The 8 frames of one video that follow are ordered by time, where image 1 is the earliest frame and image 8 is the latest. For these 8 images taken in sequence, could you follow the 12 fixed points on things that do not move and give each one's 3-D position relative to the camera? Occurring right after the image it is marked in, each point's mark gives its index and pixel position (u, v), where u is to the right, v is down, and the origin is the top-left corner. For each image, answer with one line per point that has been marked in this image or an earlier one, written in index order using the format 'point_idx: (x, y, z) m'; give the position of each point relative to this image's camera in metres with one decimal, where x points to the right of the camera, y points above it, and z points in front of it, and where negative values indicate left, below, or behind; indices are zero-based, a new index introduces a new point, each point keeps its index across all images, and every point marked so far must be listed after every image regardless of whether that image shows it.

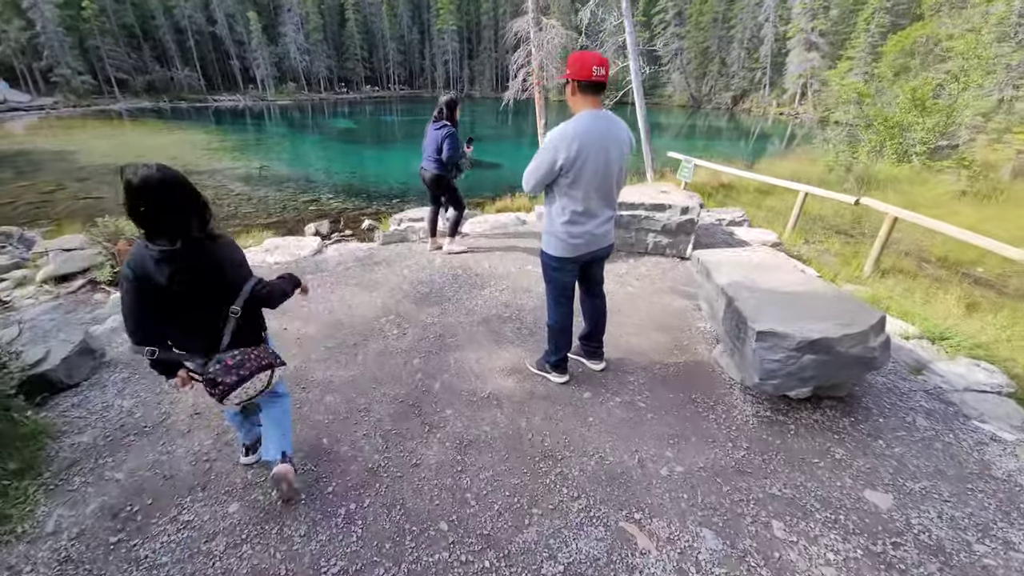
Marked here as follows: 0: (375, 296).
0: (-1.8, -0.1, +5.6) m
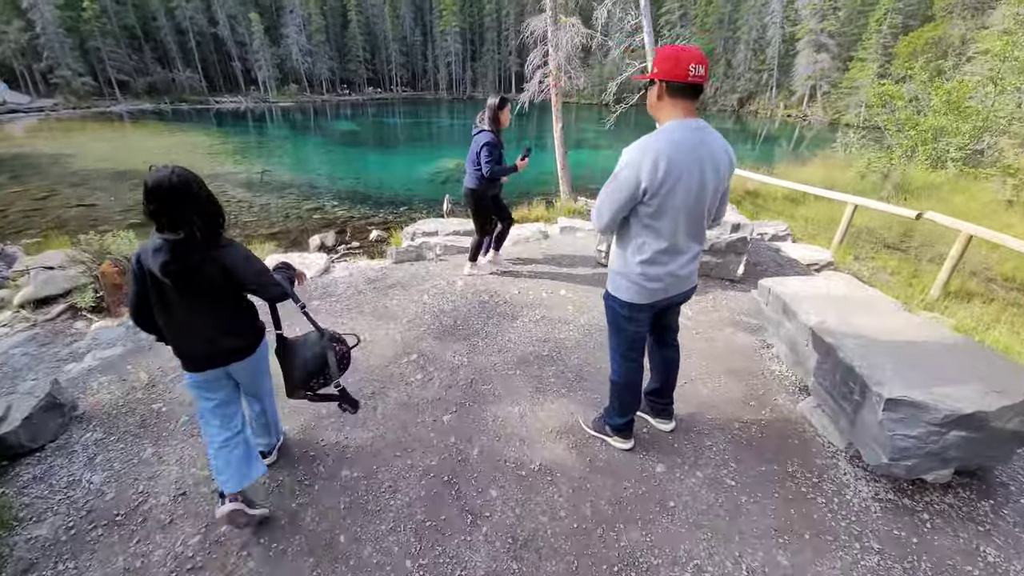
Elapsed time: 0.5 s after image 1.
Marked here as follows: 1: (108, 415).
0: (-1.4, -0.5, +4.9) m
1: (-3.5, -1.1, +3.8) m
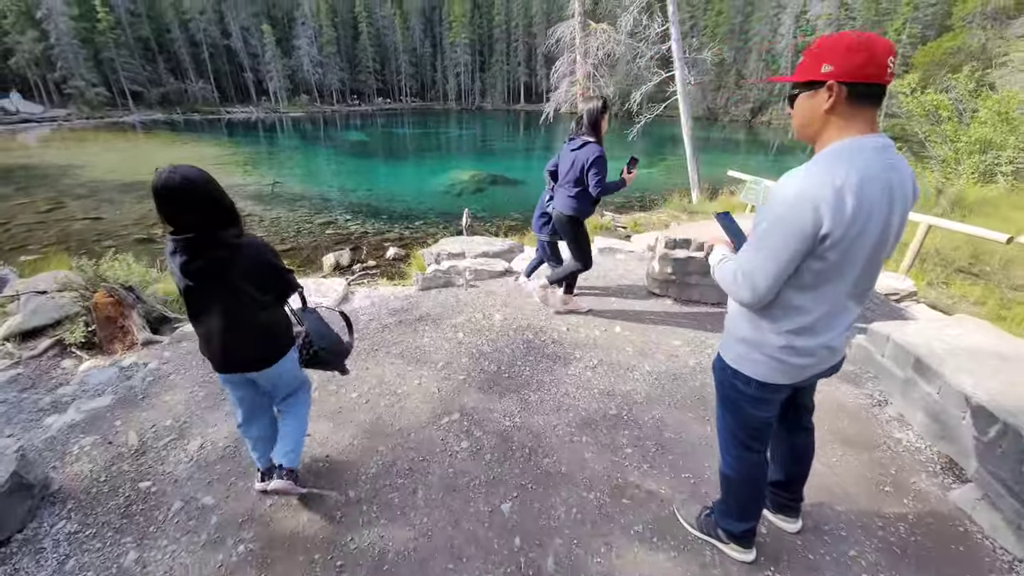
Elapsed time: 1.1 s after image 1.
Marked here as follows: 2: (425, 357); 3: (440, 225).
0: (-0.8, -0.8, +4.2) m
1: (-3.0, -1.5, +3.1) m
2: (-0.9, -0.7, +4.5) m
3: (-2.4, +2.0, +13.8) m
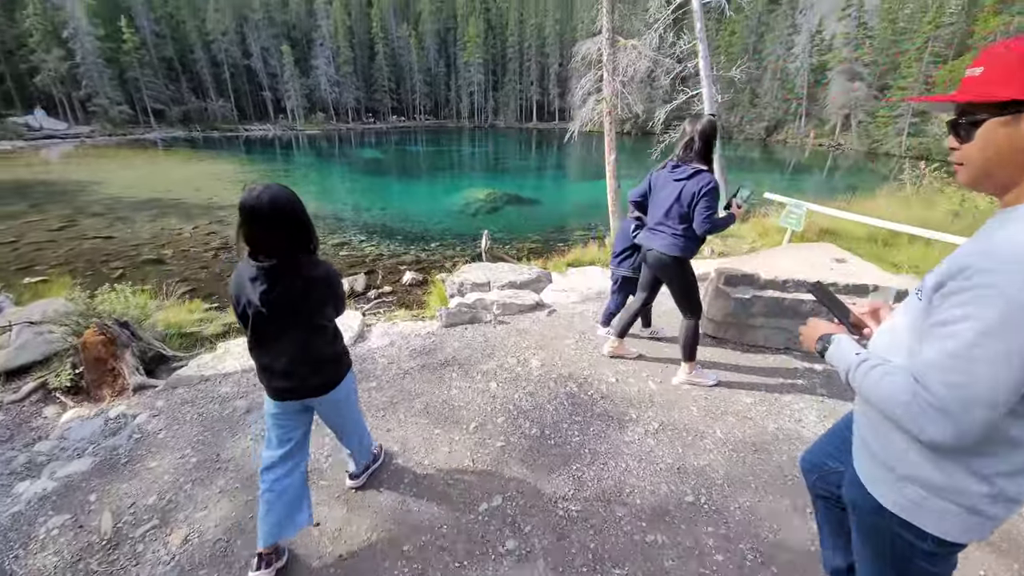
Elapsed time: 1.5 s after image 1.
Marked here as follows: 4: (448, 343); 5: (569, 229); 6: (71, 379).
0: (-0.4, -1.2, +3.5) m
1: (-2.7, -1.8, +2.5) m
2: (-0.5, -1.1, +3.8) m
3: (-1.8, +1.3, +13.3) m
4: (-0.8, -0.7, +5.1) m
5: (+2.1, +2.2, +16.5) m
6: (-4.6, -1.0, +4.6) m
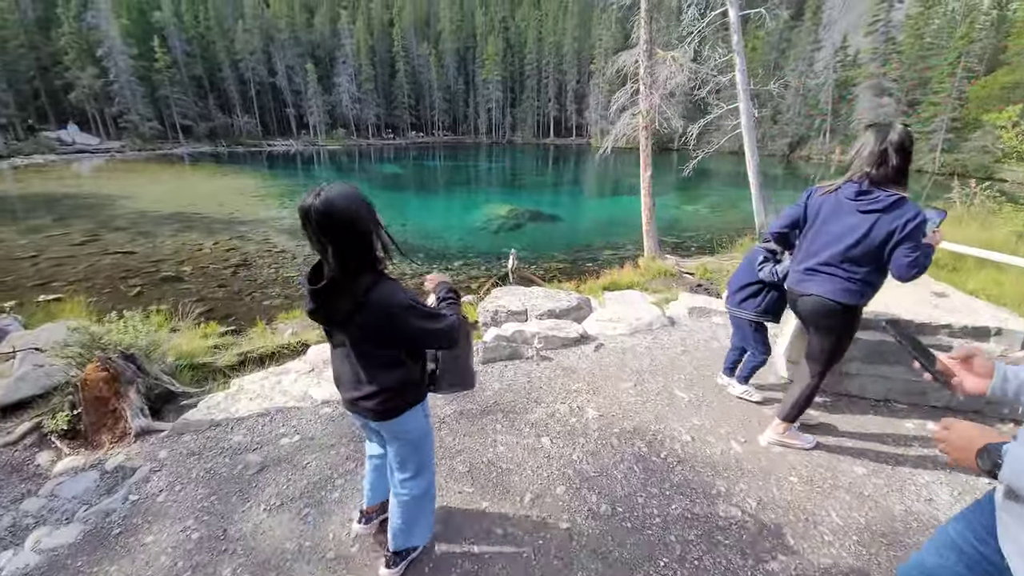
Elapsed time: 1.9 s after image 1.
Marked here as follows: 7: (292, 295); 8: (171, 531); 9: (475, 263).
0: (0.0, -1.5, +2.9) m
1: (-2.3, -2.0, +1.9) m
2: (-0.1, -1.4, +3.2) m
3: (-1.0, +0.7, +12.8) m
4: (-0.3, -1.0, +4.5) m
5: (+3.0, +1.5, +15.9) m
6: (-4.2, -1.2, +4.1) m
7: (-4.9, -0.2, +9.6) m
8: (-2.3, -1.6, +2.9) m
9: (-1.1, +0.8, +13.1) m
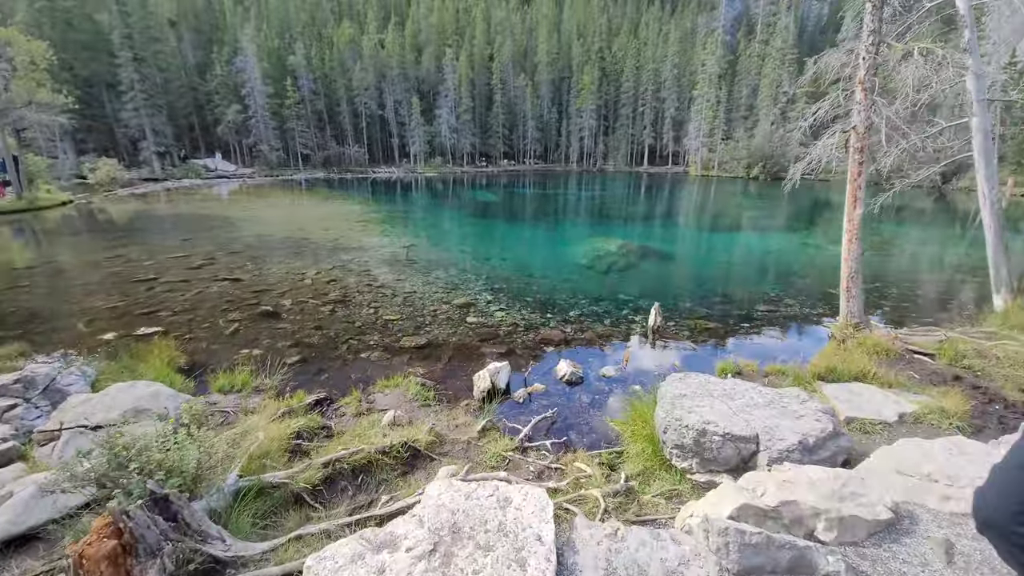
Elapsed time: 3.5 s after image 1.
0: (+1.3, -2.3, +0.5) m
1: (-1.2, -2.6, -0.1) m
2: (+1.3, -2.2, +0.8) m
3: (+2.2, -0.7, +10.5) m
4: (+1.3, -1.8, +2.2) m
5: (+6.8, -0.3, +12.9) m
6: (-2.6, -1.9, +2.4) m
7: (-2.3, -1.1, +8.1) m
8: (-1.0, -2.3, +0.9) m
9: (+2.1, -0.6, +10.9) m
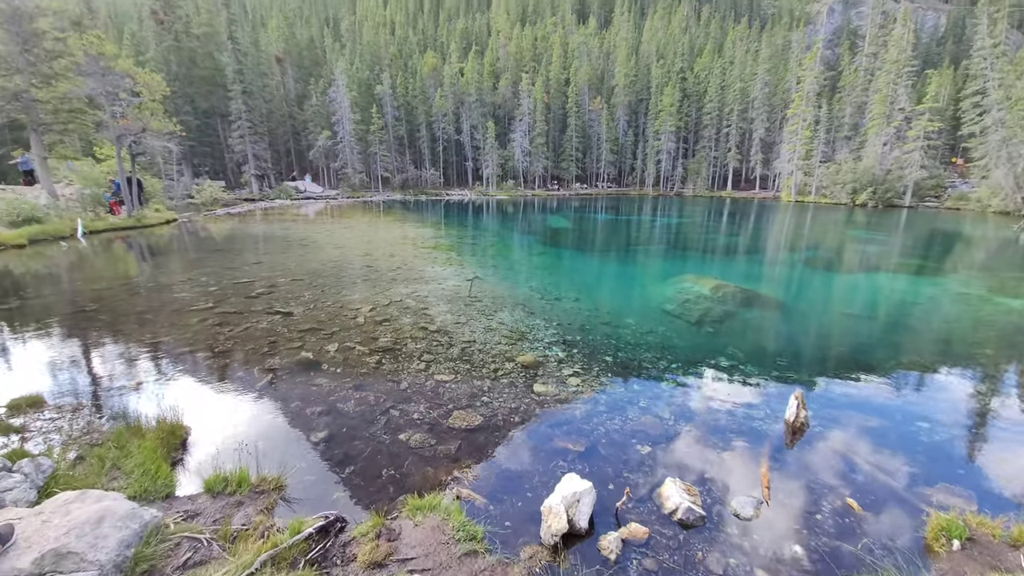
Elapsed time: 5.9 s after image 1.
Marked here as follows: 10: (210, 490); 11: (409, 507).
0: (+1.2, -3.0, -1.7) m
1: (-1.3, -3.2, -2.0) m
2: (+1.3, -2.9, -1.4) m
3: (+3.7, -1.9, +8.1) m
4: (+1.5, -2.6, 0.0) m
5: (+8.6, -1.8, +9.8) m
6: (-2.3, -2.5, +0.8) m
7: (-1.1, -2.0, +6.3) m
8: (-1.0, -2.9, -0.9) m
9: (+3.7, -1.8, +8.5) m
10: (-3.3, -2.2, +4.8) m
11: (-1.1, -2.3, +4.6) m
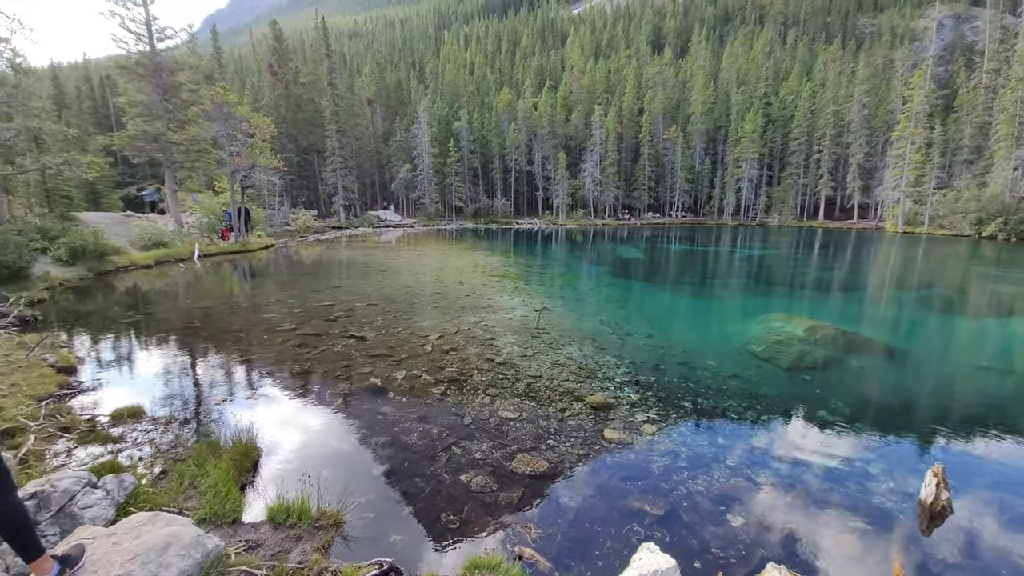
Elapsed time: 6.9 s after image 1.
0: (+0.9, -3.0, -2.4) m
1: (-1.7, -3.1, -2.3) m
2: (+1.0, -2.9, -2.1) m
3: (+4.8, -2.7, +7.0) m
4: (+1.5, -2.7, -0.8) m
5: (+9.9, -2.8, +7.9) m
6: (-2.2, -2.5, +0.6) m
7: (-0.2, -2.5, +5.9) m
8: (-1.2, -2.9, -1.3) m
9: (+4.9, -2.6, +7.3) m
10: (-2.6, -2.5, +4.8) m
11: (-0.4, -2.7, +4.3) m
